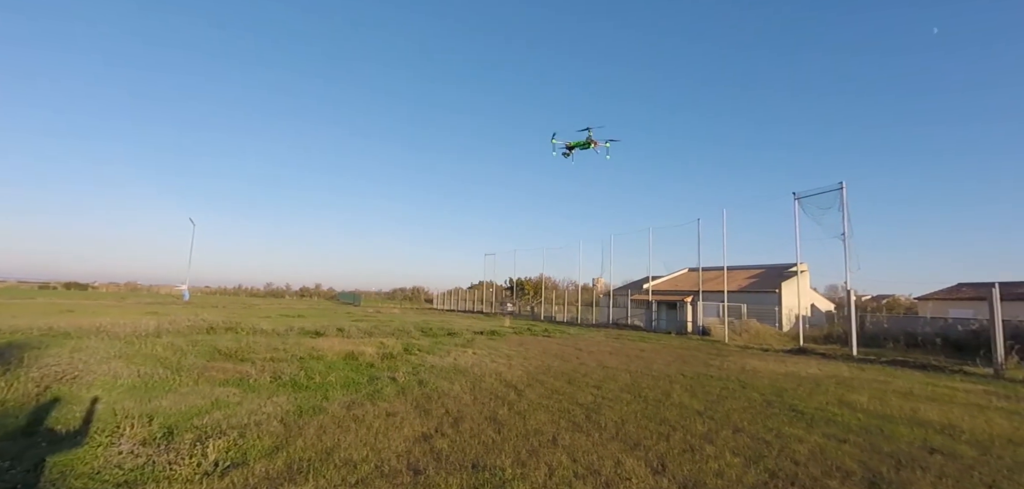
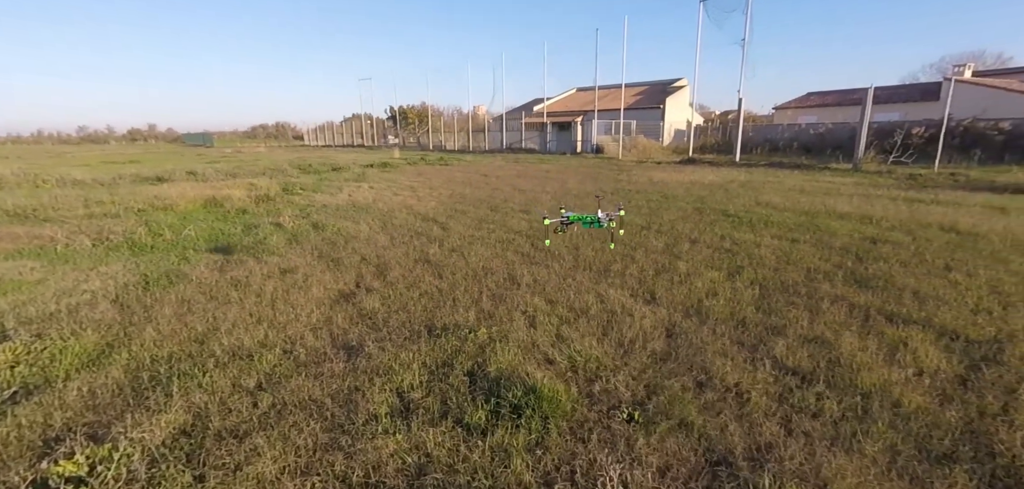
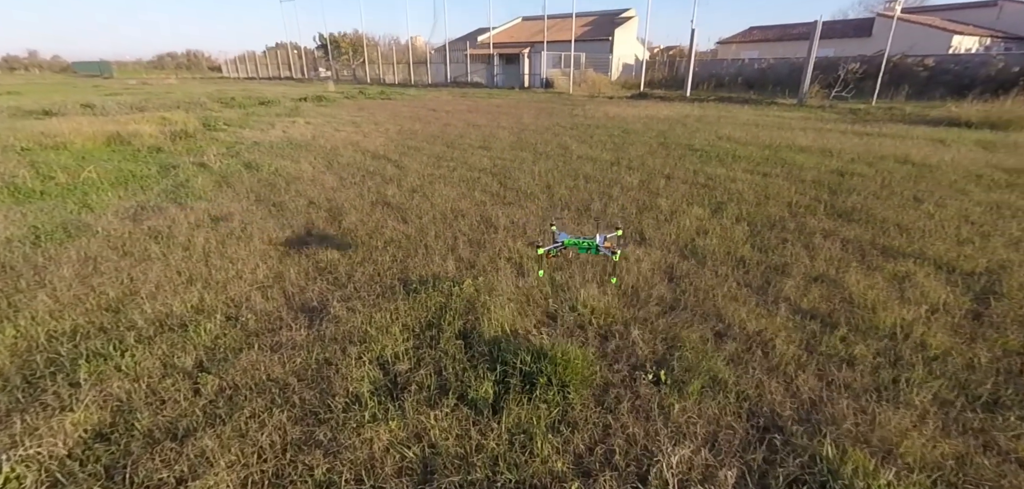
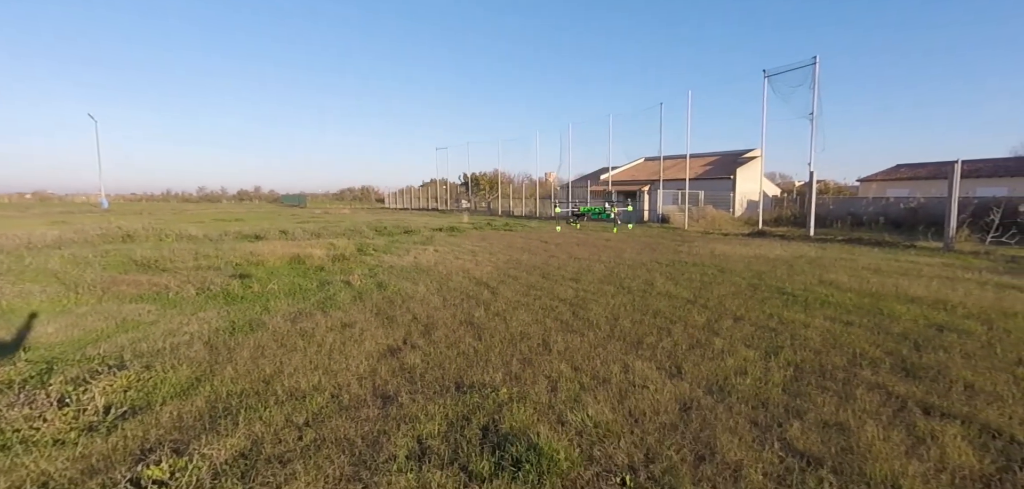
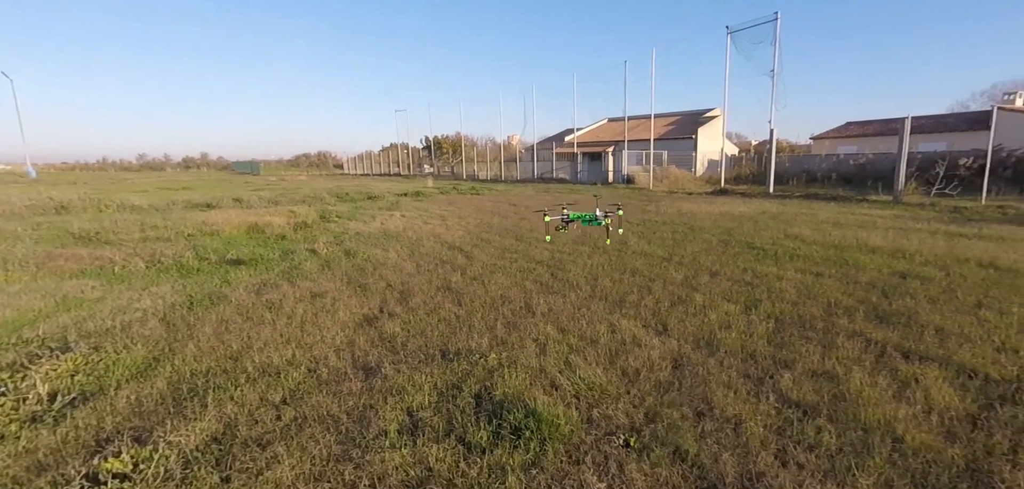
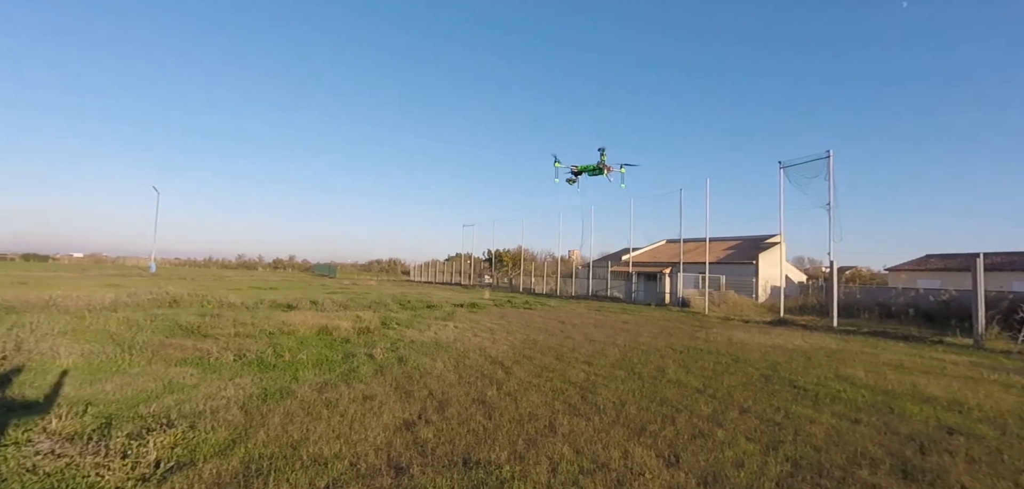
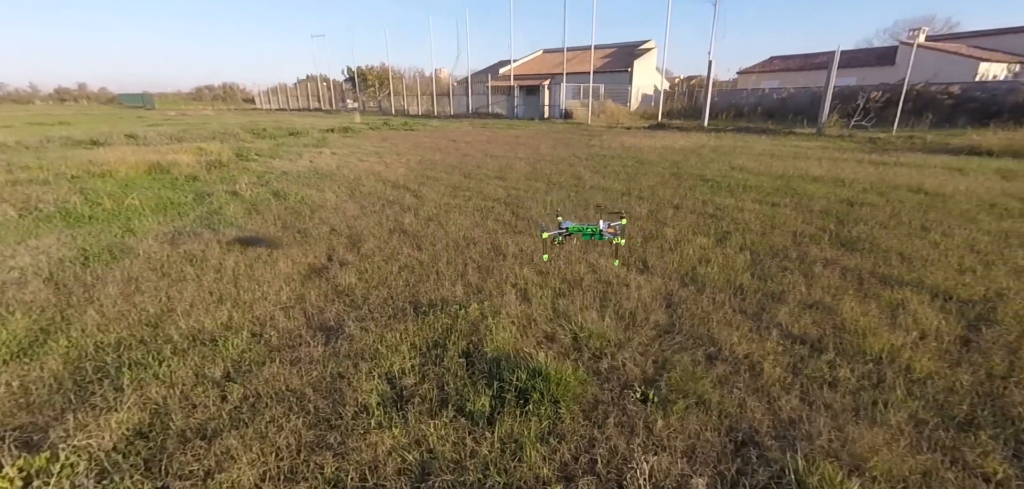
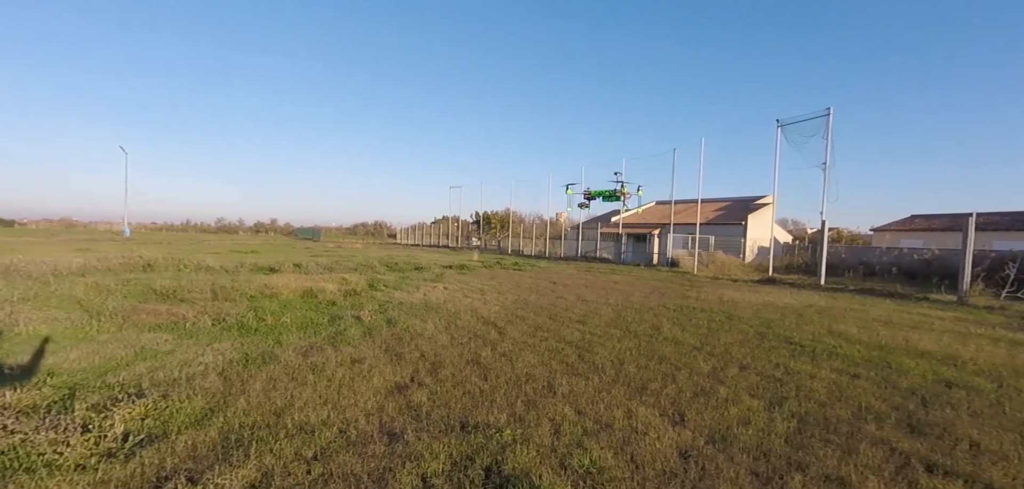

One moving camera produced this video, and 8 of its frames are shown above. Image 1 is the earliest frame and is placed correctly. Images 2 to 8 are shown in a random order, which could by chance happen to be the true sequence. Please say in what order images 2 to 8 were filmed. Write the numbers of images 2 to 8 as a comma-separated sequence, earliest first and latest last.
6, 8, 4, 5, 2, 7, 3
